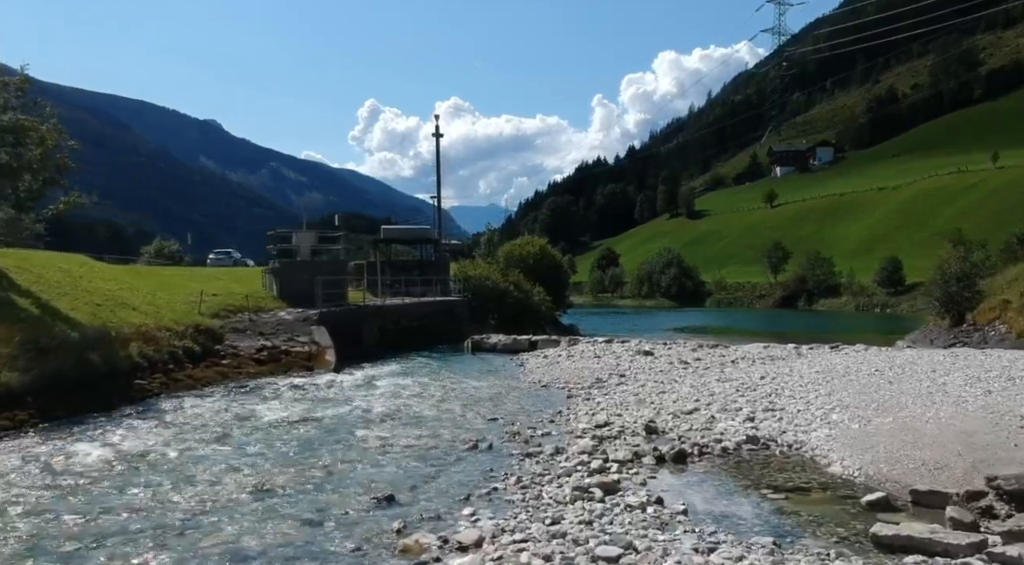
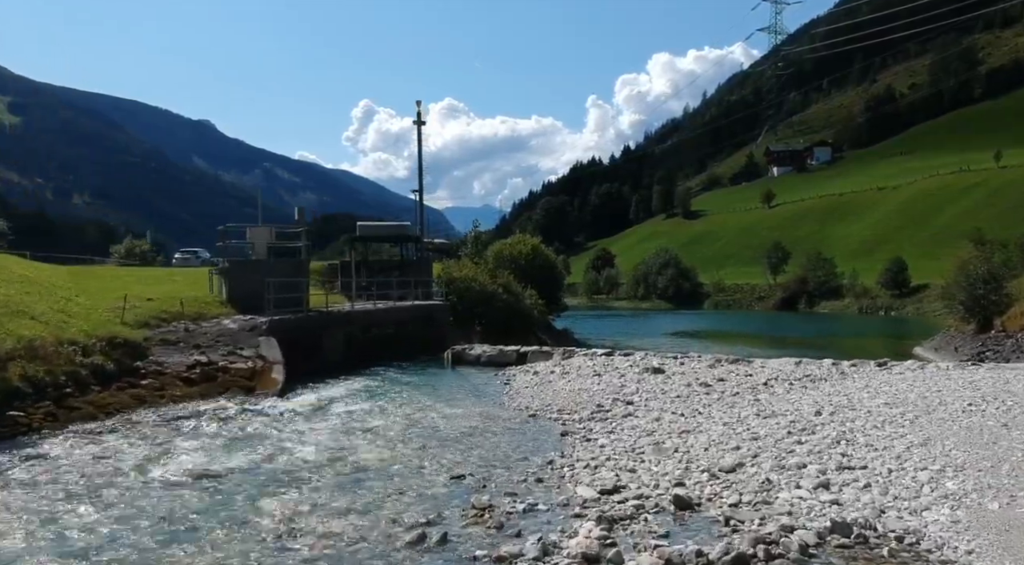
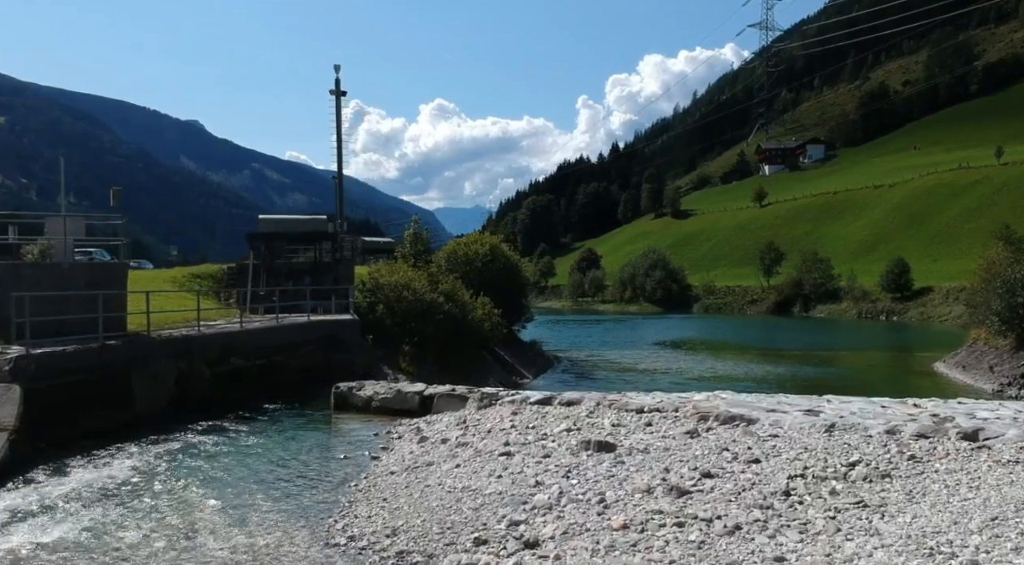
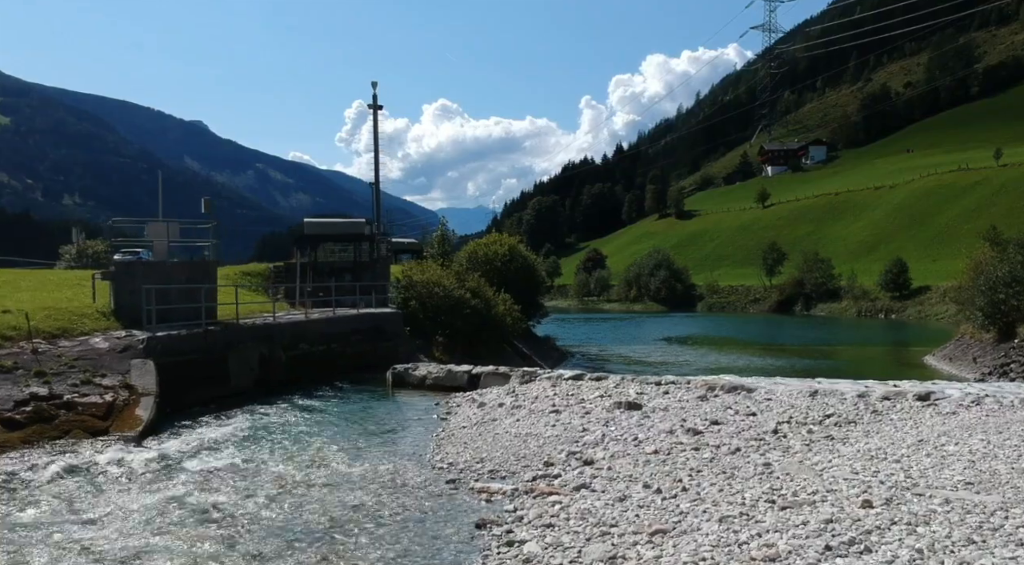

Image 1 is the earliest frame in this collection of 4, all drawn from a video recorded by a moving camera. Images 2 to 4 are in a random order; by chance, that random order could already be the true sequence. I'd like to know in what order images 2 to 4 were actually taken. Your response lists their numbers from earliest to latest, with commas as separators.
2, 4, 3
